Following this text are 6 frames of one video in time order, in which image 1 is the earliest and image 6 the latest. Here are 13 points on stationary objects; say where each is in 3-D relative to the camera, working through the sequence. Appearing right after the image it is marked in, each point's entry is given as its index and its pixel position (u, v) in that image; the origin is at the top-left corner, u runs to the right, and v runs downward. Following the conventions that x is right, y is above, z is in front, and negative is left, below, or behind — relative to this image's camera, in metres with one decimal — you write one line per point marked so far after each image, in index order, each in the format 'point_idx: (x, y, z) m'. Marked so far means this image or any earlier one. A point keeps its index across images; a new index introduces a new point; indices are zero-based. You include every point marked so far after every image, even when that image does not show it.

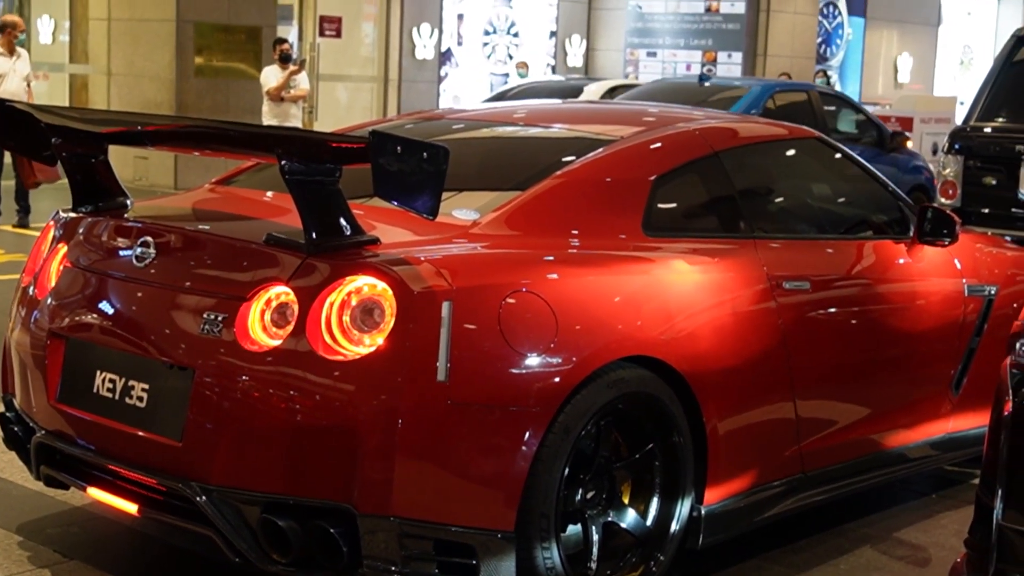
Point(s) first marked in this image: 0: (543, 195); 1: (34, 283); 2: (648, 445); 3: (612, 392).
0: (+0.1, +0.3, +4.0) m
1: (-2.0, 0.0, +4.4) m
2: (+0.5, -0.6, +3.9) m
3: (+0.4, -0.4, +3.7) m
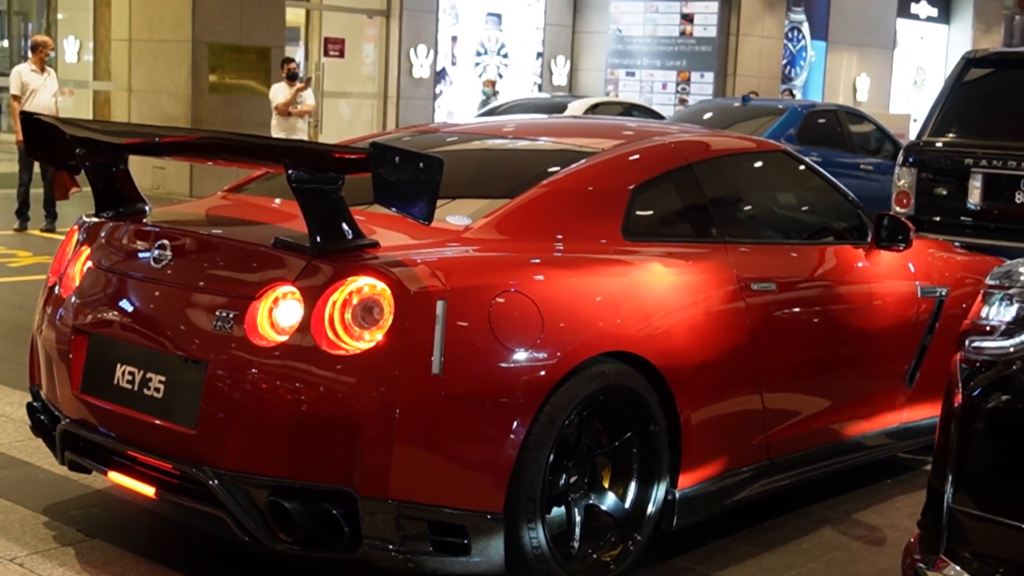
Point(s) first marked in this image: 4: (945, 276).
0: (+0.1, +0.3, +4.4) m
1: (-2.1, 0.0, +4.8) m
2: (+0.5, -0.6, +4.3) m
3: (+0.3, -0.4, +4.1) m
4: (+2.2, +0.1, +5.6) m
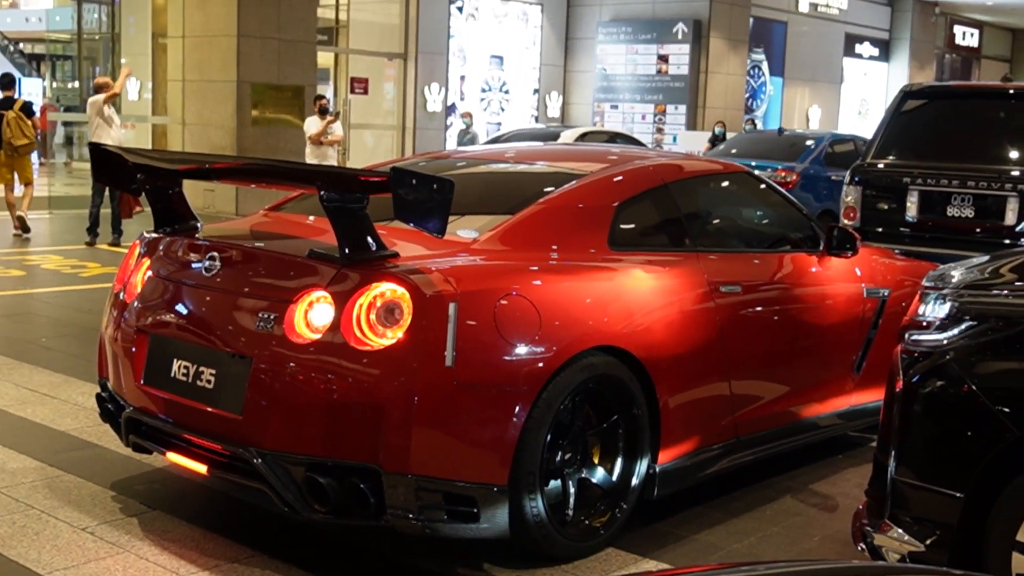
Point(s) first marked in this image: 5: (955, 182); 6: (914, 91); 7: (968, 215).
0: (+0.1, +0.3, +5.2) m
1: (-2.0, 0.0, +5.6) m
2: (+0.5, -0.6, +5.1) m
3: (+0.3, -0.4, +4.9) m
4: (+2.3, +0.1, +6.4) m
5: (+3.0, +0.7, +7.4) m
6: (+2.9, +1.5, +8.0) m
7: (+3.1, +0.5, +7.4) m
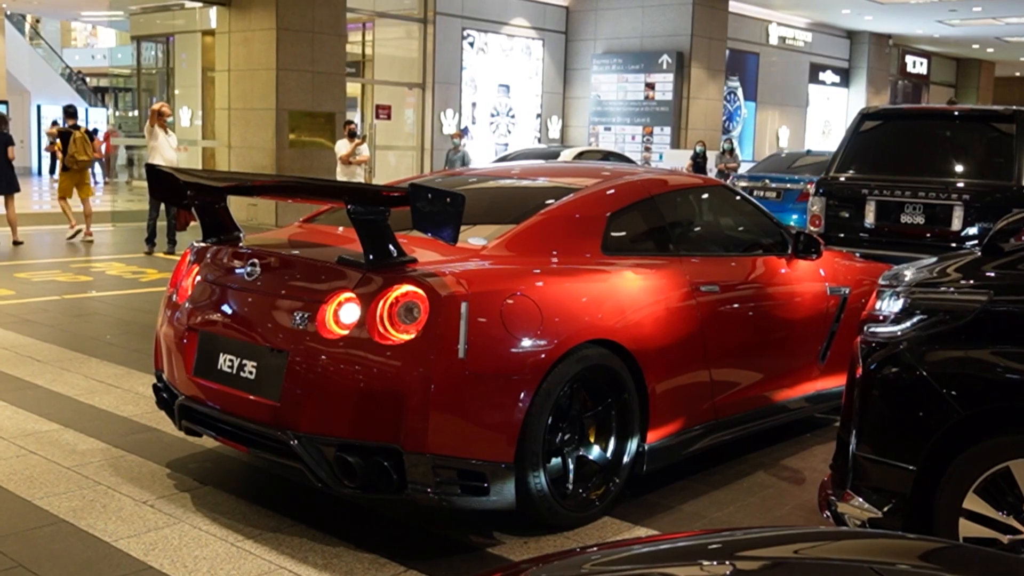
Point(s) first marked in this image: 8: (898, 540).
0: (+0.1, +0.3, +6.0) m
1: (-2.0, 0.0, +6.4) m
2: (+0.5, -0.6, +5.9) m
3: (+0.4, -0.4, +5.7) m
4: (+2.3, +0.1, +7.1) m
5: (+3.0, +0.7, +8.2) m
6: (+2.9, +1.5, +8.8) m
7: (+3.1, +0.5, +8.2) m
8: (+0.8, -0.6, +2.4) m
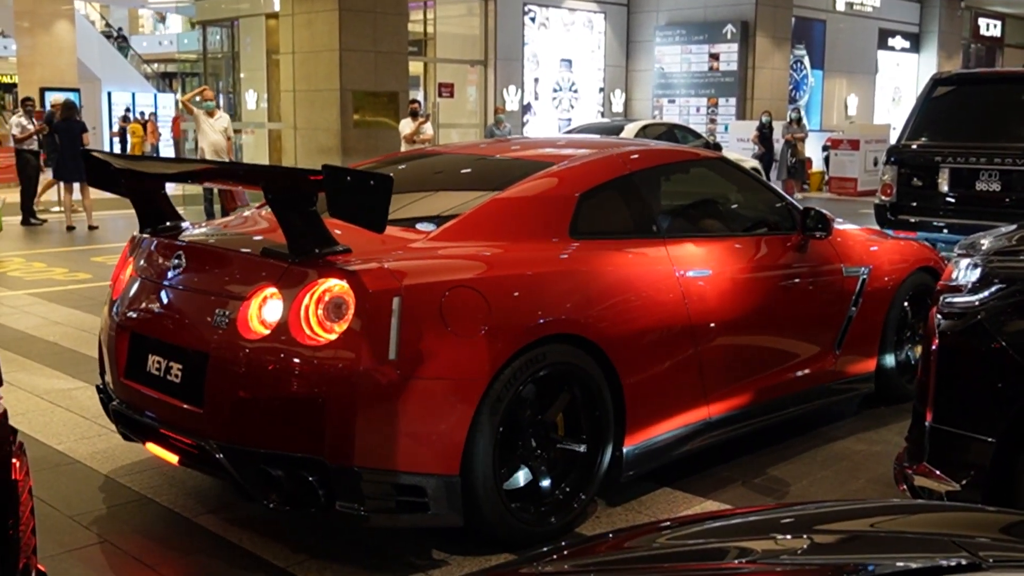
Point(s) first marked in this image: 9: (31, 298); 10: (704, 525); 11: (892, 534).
0: (+0.5, +0.5, +6.0) m
1: (-1.6, +0.1, +6.5) m
2: (+0.9, -0.5, +5.9) m
3: (+0.7, -0.2, +5.6) m
4: (+2.7, +0.2, +7.0) m
5: (+3.5, +1.0, +8.0) m
6: (+3.4, +1.7, +8.6) m
7: (+3.6, +0.7, +8.0) m
8: (+1.0, -0.5, +2.3) m
9: (-3.9, -0.1, +8.6) m
10: (+0.4, -0.5, +2.4) m
11: (+0.7, -0.5, +2.1) m
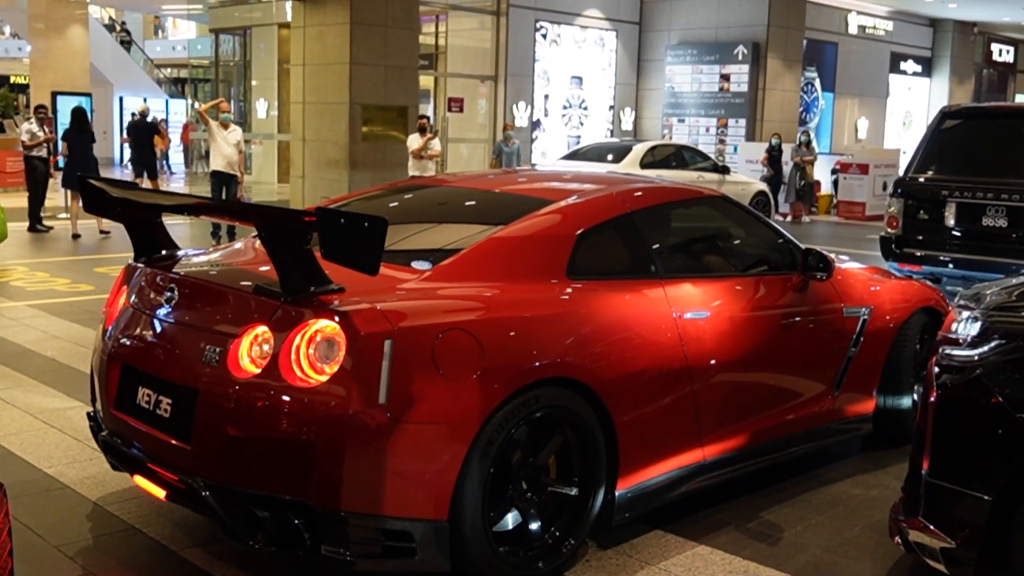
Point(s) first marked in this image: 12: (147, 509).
0: (+0.5, +0.4, +6.0) m
1: (-1.6, 0.0, +6.6) m
2: (+0.9, -0.6, +5.8) m
3: (+0.7, -0.4, +5.6) m
4: (+2.8, +0.1, +6.9) m
5: (+3.6, +0.8, +8.0) m
6: (+3.5, +1.5, +8.5) m
7: (+3.7, +0.6, +7.9) m
8: (+1.0, -0.6, +2.3) m
9: (-3.8, -0.1, +8.6) m
10: (+0.4, -0.7, +2.4) m
11: (+0.7, -0.6, +2.1) m
12: (-1.5, -0.9, +4.6) m
